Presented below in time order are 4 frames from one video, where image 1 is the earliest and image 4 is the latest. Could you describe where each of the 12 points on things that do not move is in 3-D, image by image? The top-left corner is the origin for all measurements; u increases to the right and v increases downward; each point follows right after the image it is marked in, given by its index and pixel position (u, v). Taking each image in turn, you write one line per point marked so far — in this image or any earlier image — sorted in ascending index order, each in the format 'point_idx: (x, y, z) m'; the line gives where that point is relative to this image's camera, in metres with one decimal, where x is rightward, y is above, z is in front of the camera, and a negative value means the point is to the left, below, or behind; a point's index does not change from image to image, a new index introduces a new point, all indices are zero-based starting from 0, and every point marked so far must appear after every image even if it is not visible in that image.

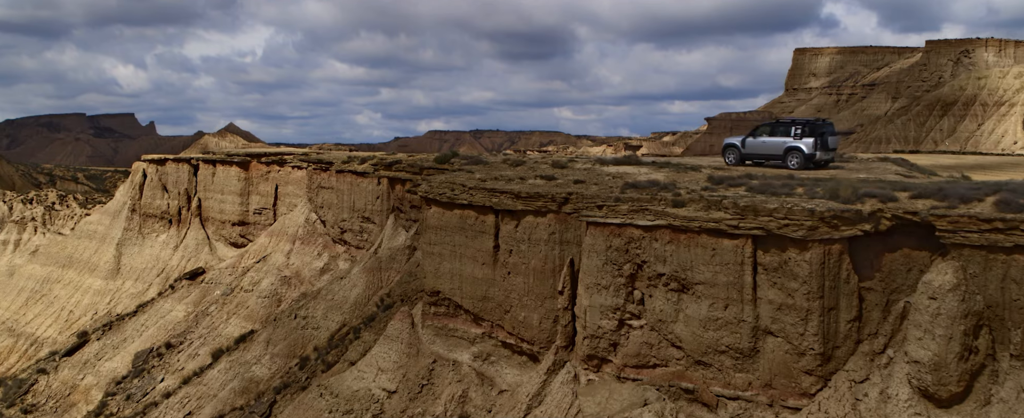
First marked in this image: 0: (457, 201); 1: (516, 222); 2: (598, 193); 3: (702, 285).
0: (-1.2, +0.2, +15.0) m
1: (+0.1, -0.3, +14.0) m
2: (+1.7, +0.3, +13.1) m
3: (+3.2, -1.3, +11.4) m
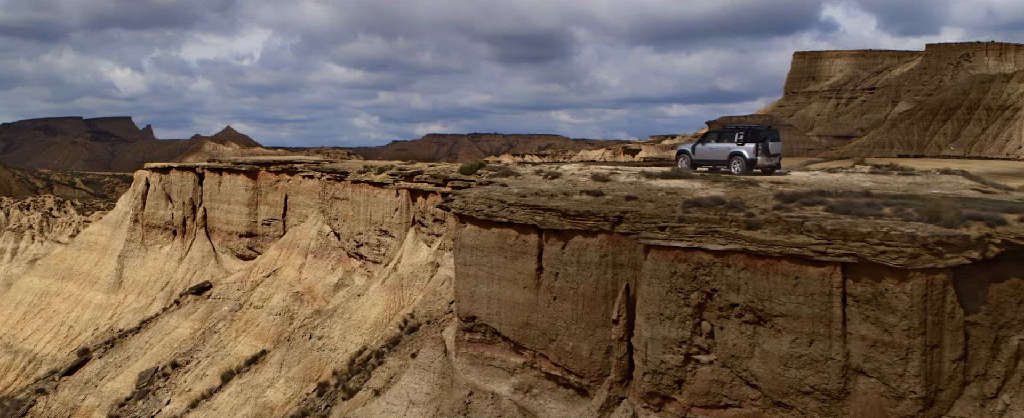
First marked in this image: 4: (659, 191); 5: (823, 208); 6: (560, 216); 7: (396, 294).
0: (-0.3, -0.2, +13.8) m
1: (+1.0, -0.6, +12.8) m
2: (+2.5, 0.0, +11.9) m
3: (+4.1, -1.6, +10.2) m
4: (+2.9, +0.3, +13.3) m
5: (+5.0, 0.0, +11.0) m
6: (+0.9, -0.1, +12.8) m
7: (-3.4, -2.5, +20.0) m
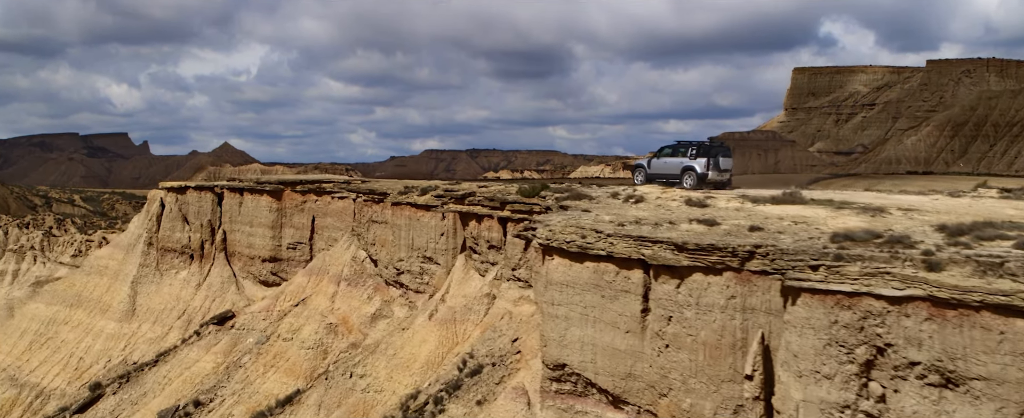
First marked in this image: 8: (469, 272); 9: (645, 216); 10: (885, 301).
0: (+1.4, -0.8, +12.0) m
1: (+2.7, -1.2, +11.0) m
2: (+4.2, -0.5, +10.1) m
3: (+5.8, -2.1, +8.4) m
4: (+4.6, -0.2, +11.5) m
5: (+6.8, -0.5, +9.3) m
6: (+2.6, -0.7, +11.0) m
7: (-1.7, -3.2, +18.1) m
8: (-1.2, -1.8, +19.1) m
9: (+2.5, -0.1, +12.8) m
10: (+4.9, -1.2, +8.9) m
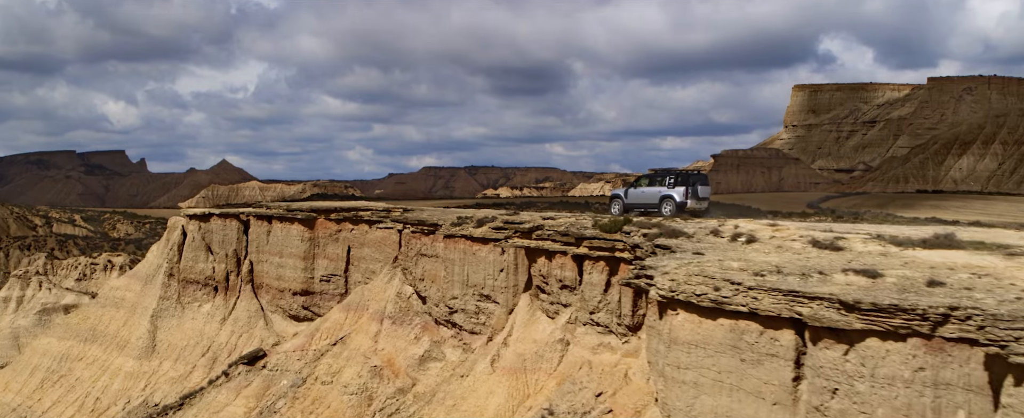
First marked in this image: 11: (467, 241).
0: (+3.2, -1.5, +10.2) m
1: (+4.5, -1.9, +9.3) m
2: (+6.1, -1.2, +8.3) m
3: (+7.6, -2.7, +6.6) m
4: (+6.4, -0.9, +9.8) m
5: (+8.6, -1.1, +7.5) m
6: (+4.5, -1.4, +9.2) m
7: (+0.1, -4.1, +16.3) m
8: (+0.6, -2.7, +17.3) m
9: (+4.3, -0.9, +11.0) m
10: (+6.7, -1.8, +7.2) m
11: (-1.3, -0.9, +19.2) m
